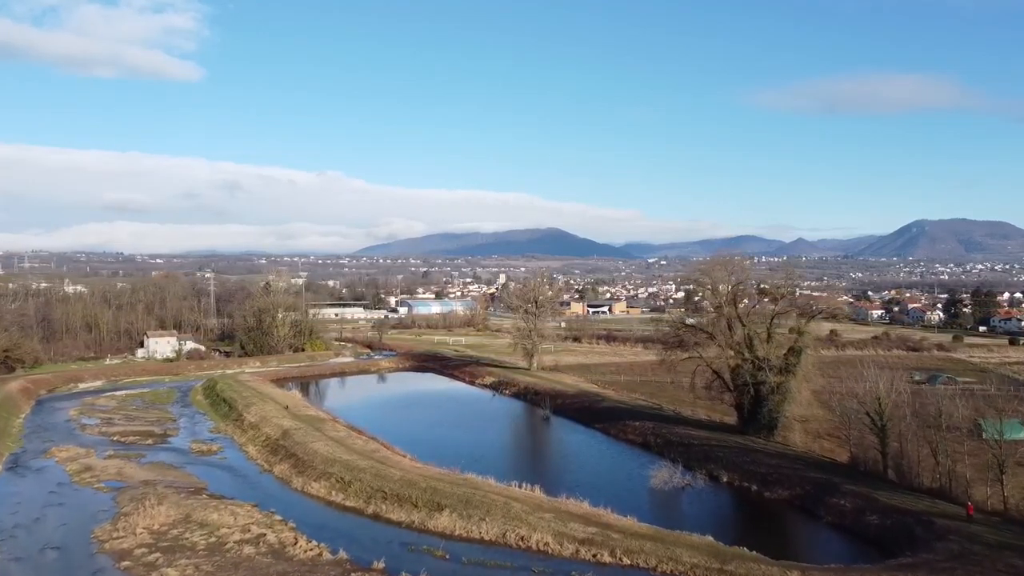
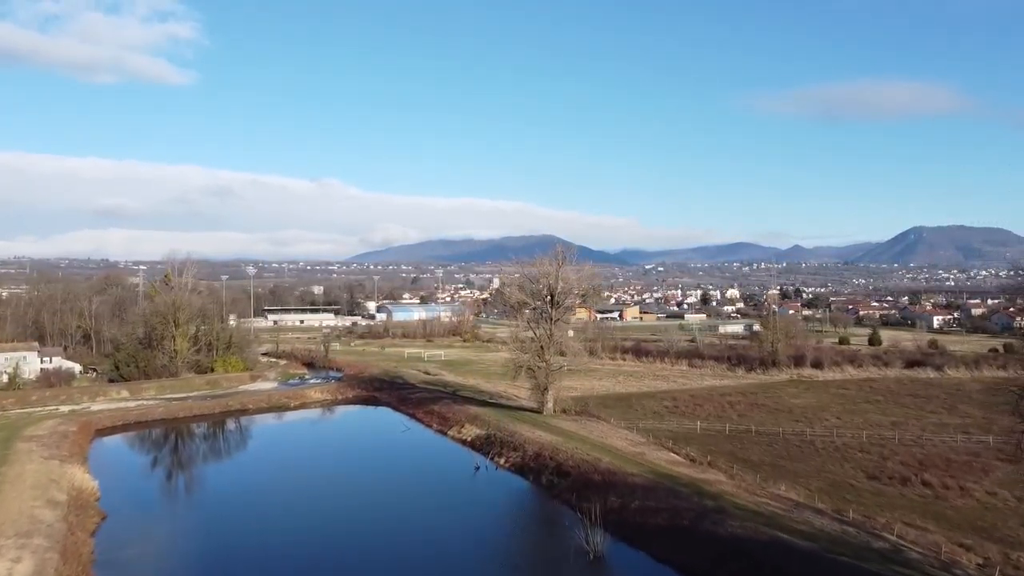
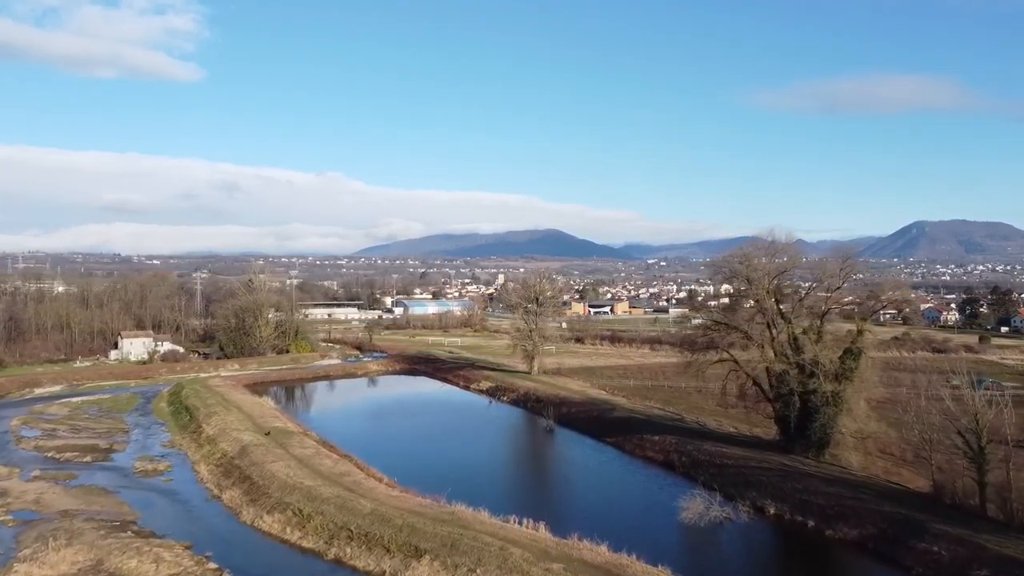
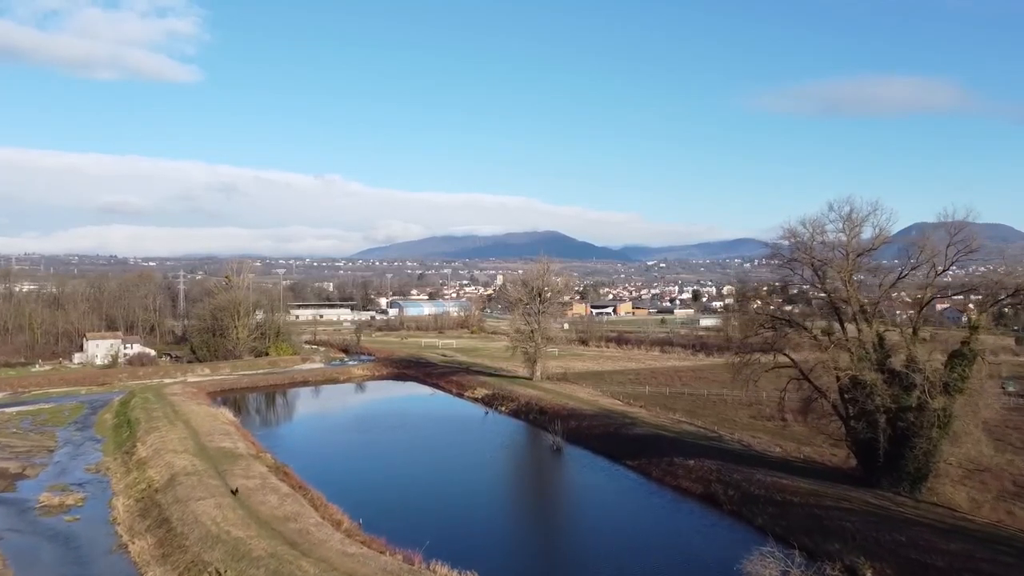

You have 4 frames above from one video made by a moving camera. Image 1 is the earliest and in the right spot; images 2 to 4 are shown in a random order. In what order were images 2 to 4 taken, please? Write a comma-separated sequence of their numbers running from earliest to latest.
3, 4, 2
